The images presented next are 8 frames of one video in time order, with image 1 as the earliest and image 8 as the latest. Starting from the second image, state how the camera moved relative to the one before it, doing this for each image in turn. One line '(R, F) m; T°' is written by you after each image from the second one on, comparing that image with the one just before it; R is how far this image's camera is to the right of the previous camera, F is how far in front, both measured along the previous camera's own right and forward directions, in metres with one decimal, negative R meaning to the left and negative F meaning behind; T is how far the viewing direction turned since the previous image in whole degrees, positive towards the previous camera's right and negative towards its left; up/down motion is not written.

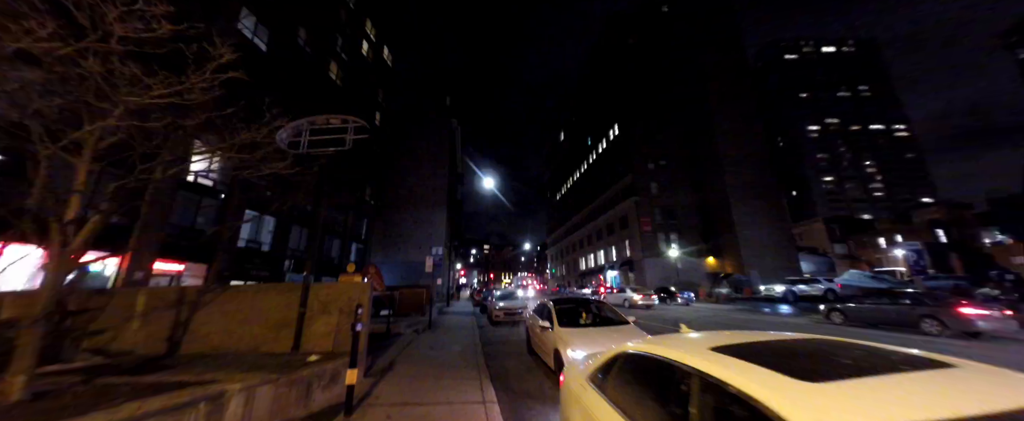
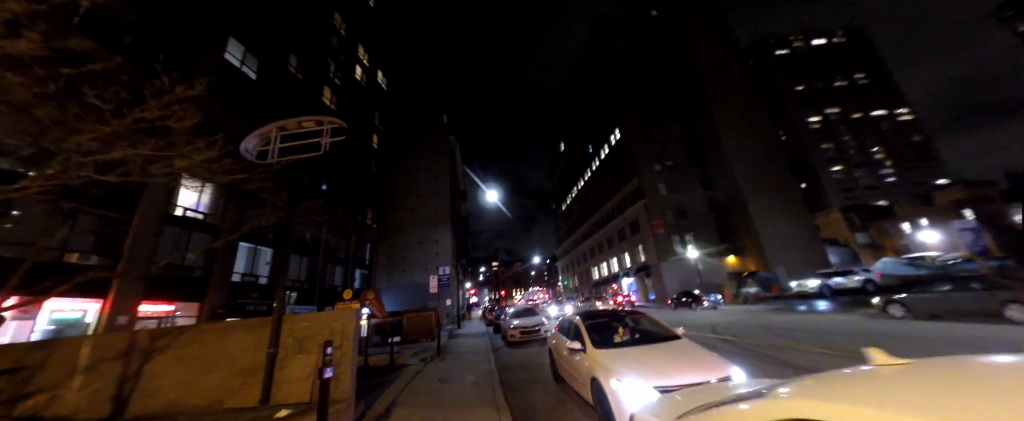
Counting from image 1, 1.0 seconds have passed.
(-0.1, +1.1) m; -1°
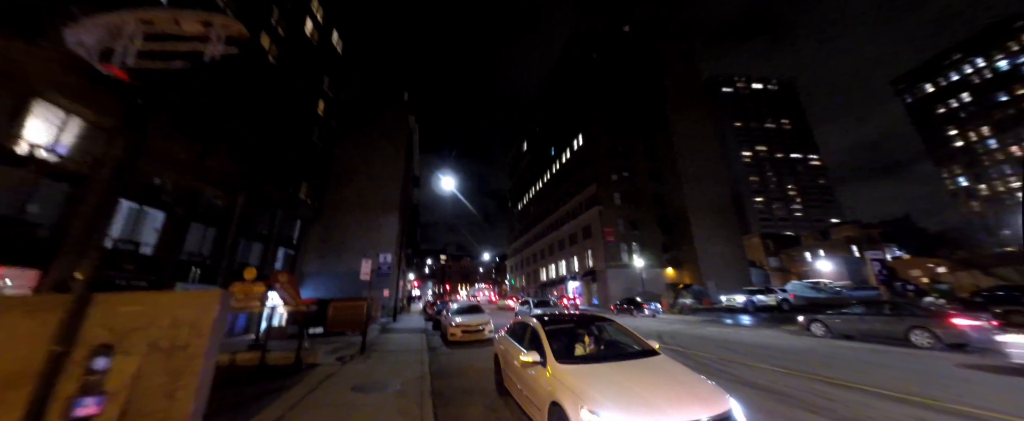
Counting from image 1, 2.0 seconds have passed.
(0.0, +1.2) m; +8°
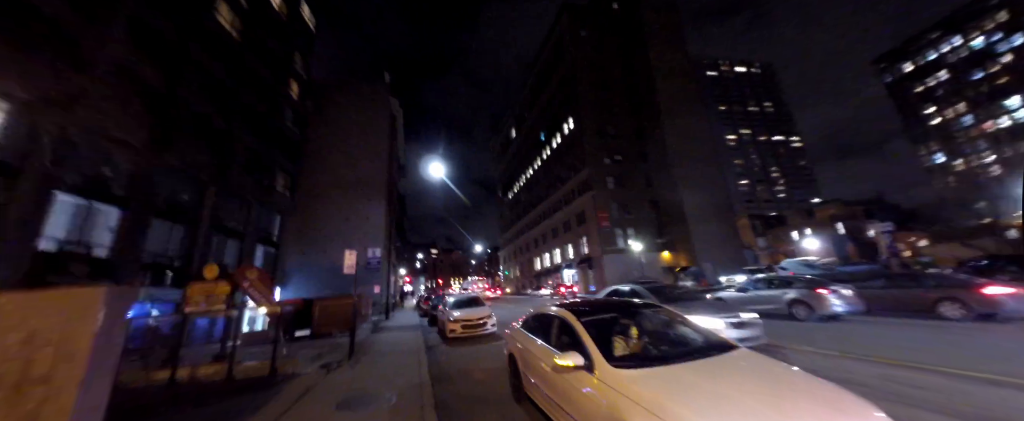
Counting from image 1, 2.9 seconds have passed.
(-0.4, +1.1) m; +2°
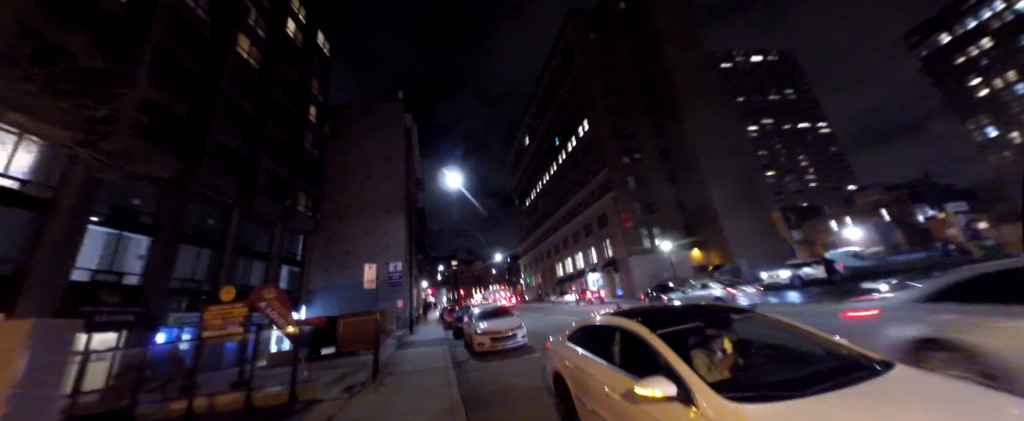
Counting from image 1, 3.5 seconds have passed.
(-0.3, +0.7) m; -3°
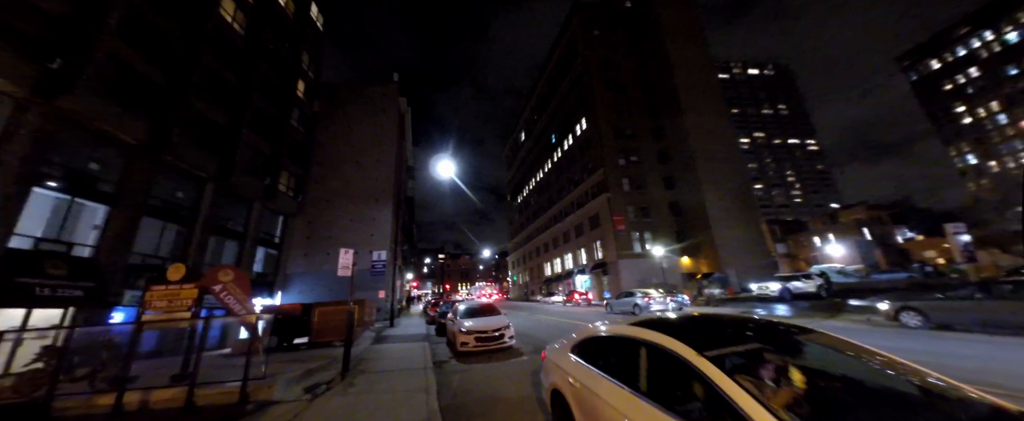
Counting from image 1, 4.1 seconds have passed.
(-0.1, +0.7) m; +2°
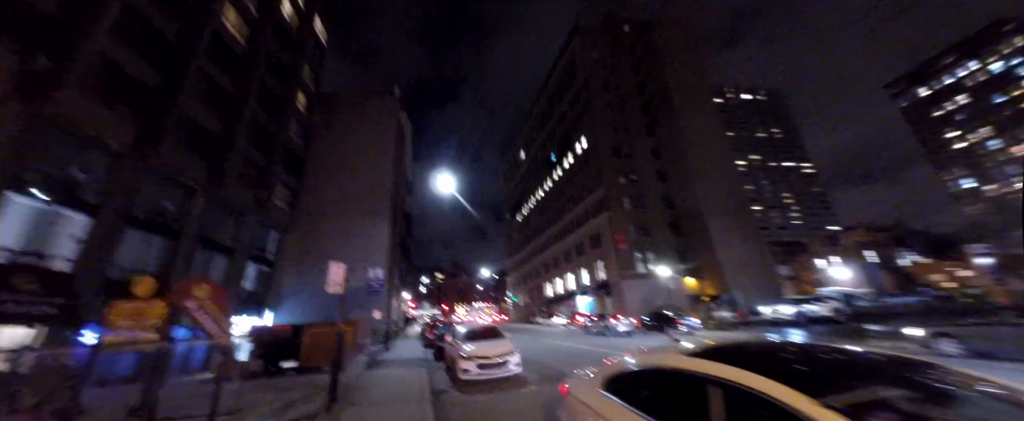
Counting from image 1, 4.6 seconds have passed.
(-0.2, +0.6) m; 0°
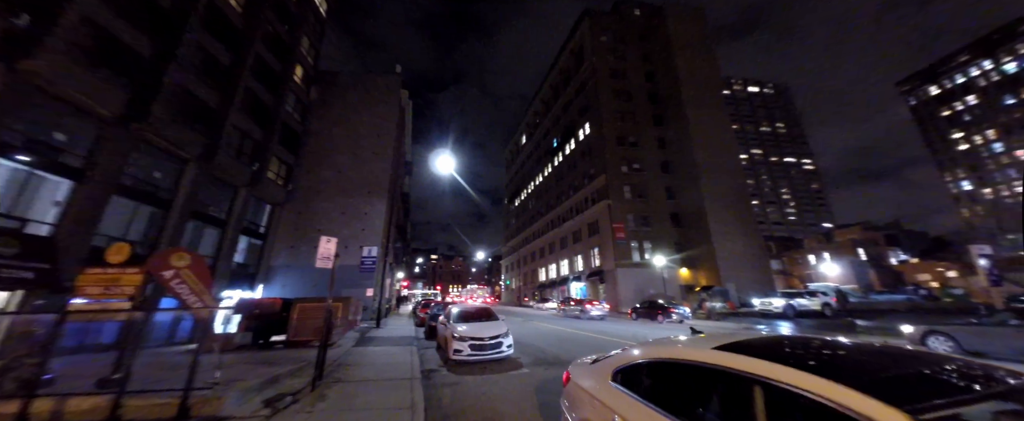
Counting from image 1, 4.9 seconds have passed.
(-0.1, +0.3) m; +1°
